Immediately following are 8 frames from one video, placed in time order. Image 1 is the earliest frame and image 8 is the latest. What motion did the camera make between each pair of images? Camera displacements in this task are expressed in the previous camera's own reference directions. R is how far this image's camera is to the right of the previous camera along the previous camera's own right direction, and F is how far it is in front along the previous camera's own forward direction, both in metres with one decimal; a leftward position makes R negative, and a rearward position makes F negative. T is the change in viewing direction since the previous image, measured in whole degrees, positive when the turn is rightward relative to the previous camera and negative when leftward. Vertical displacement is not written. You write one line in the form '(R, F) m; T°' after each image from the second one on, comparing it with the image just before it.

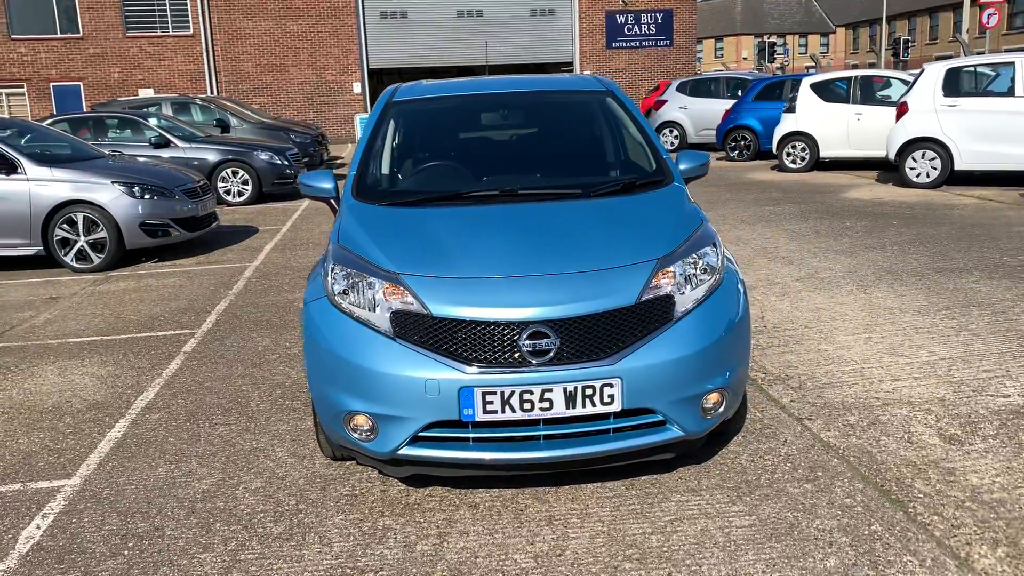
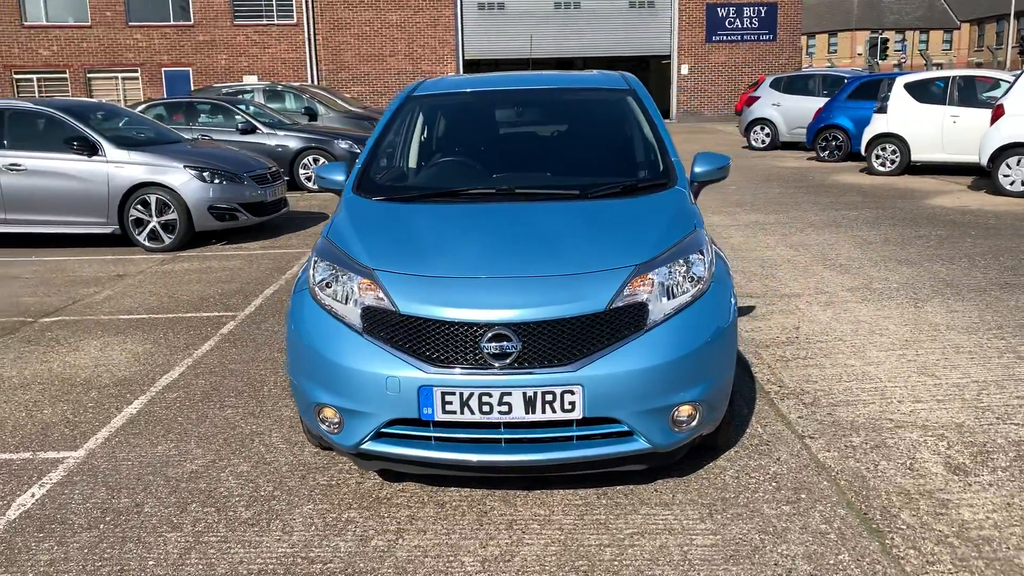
(+0.4, +0.1) m; -6°
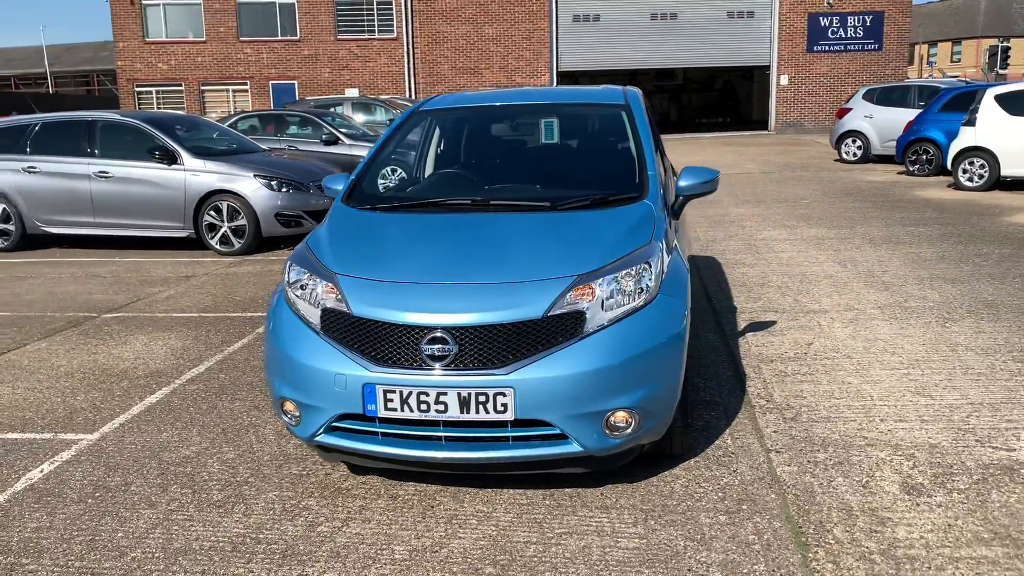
(+0.6, -0.1) m; -7°
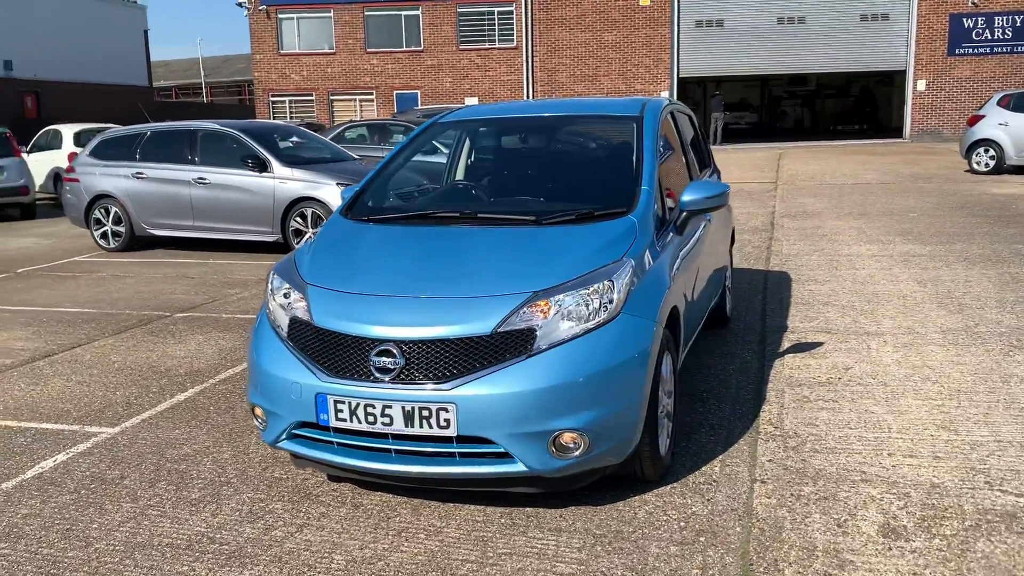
(+0.6, +0.1) m; -8°
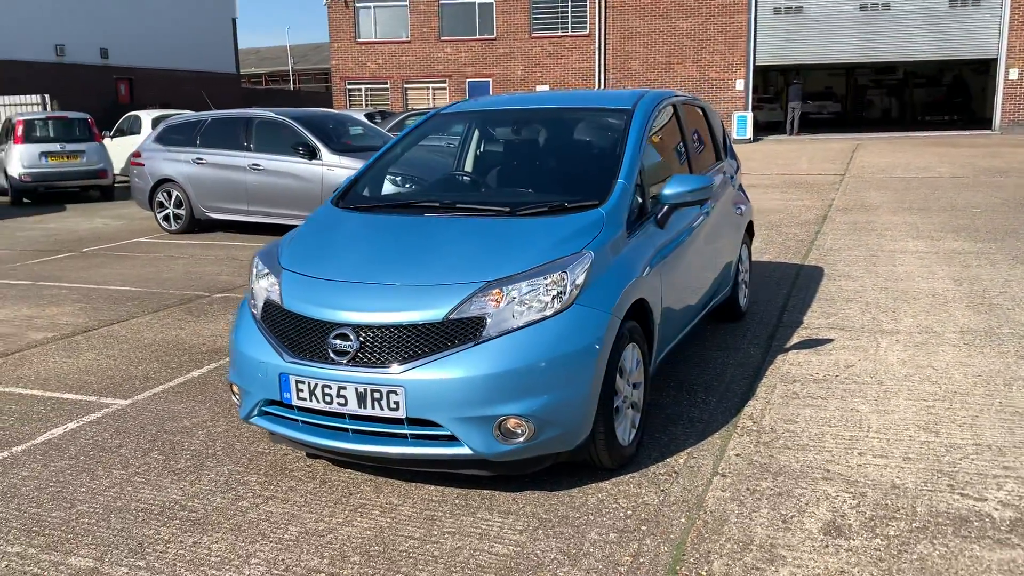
(+0.5, -0.1) m; -5°
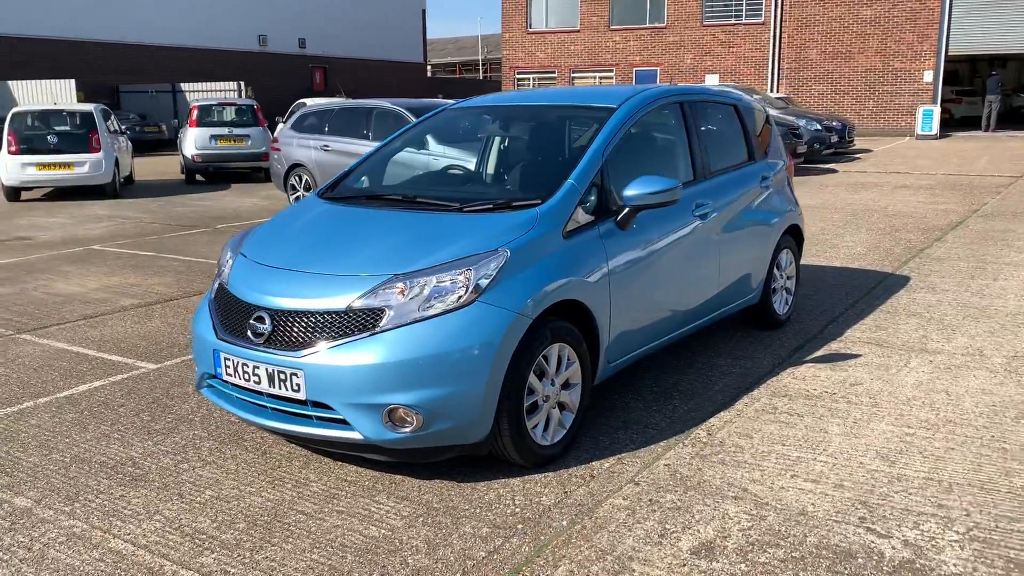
(+1.0, 0.0) m; -12°
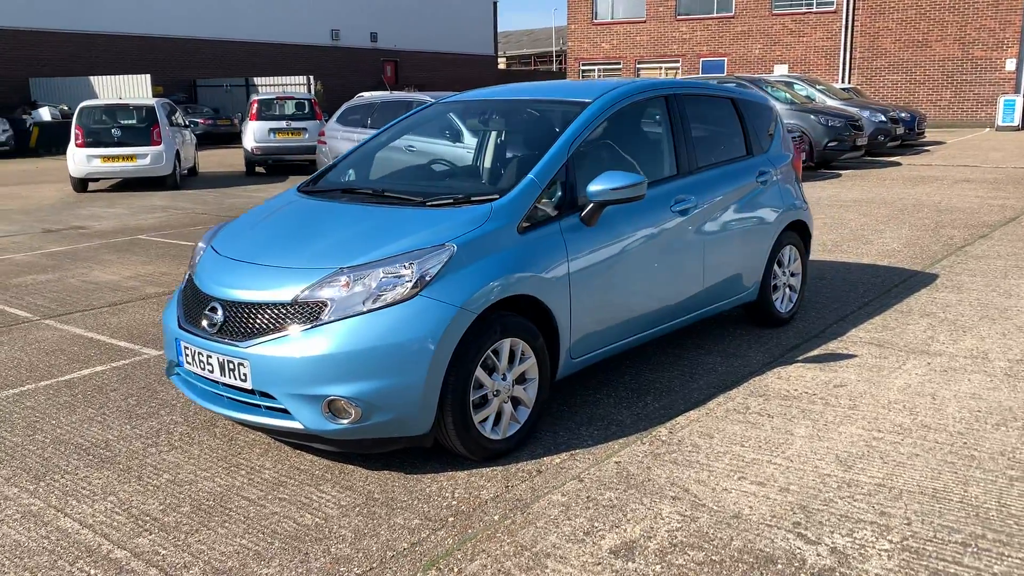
(+0.5, 0.0) m; -5°
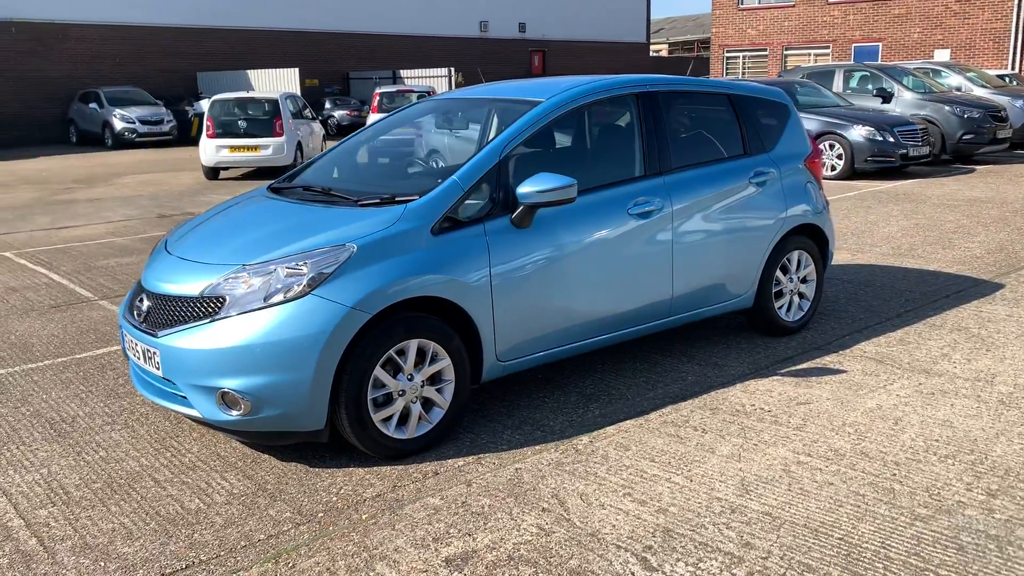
(+1.0, +0.1) m; -10°
